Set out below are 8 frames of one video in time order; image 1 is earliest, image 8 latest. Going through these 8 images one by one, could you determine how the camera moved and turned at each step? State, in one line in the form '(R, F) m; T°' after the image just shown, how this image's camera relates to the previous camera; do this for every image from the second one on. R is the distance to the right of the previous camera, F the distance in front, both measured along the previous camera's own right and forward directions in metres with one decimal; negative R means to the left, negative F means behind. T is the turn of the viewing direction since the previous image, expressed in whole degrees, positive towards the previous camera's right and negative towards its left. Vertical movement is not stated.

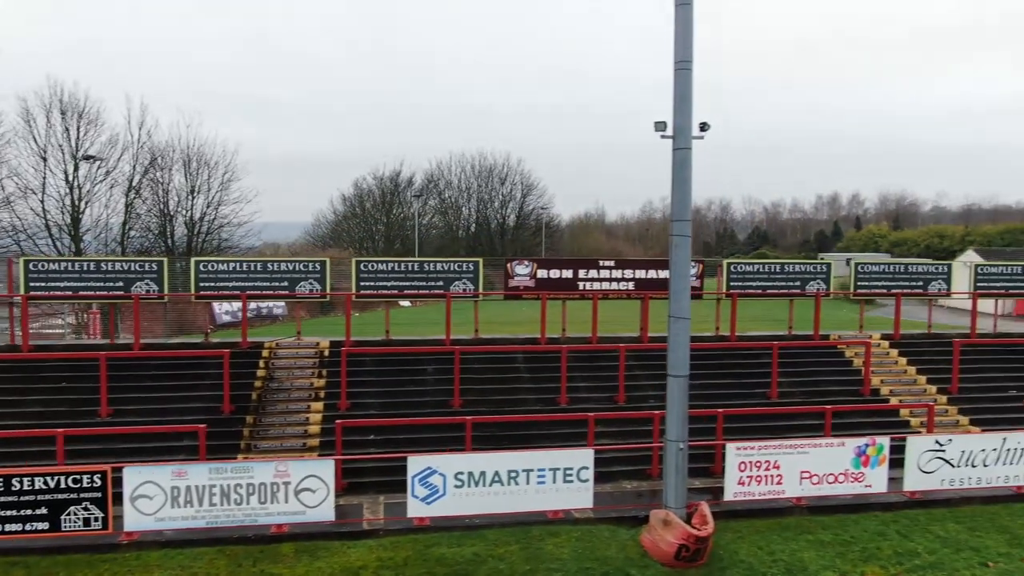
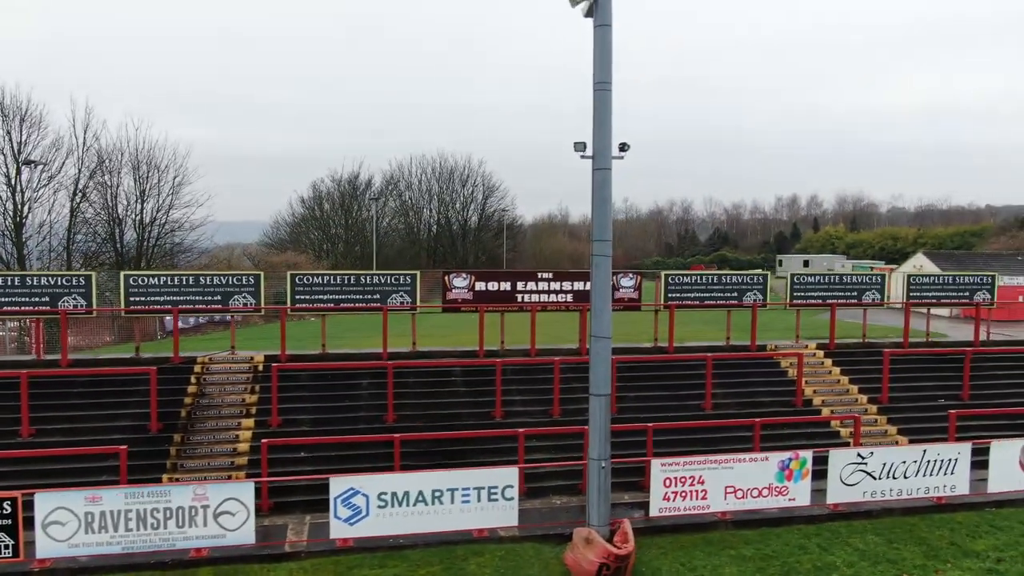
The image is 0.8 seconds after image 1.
(+0.6, 0.0) m; +3°
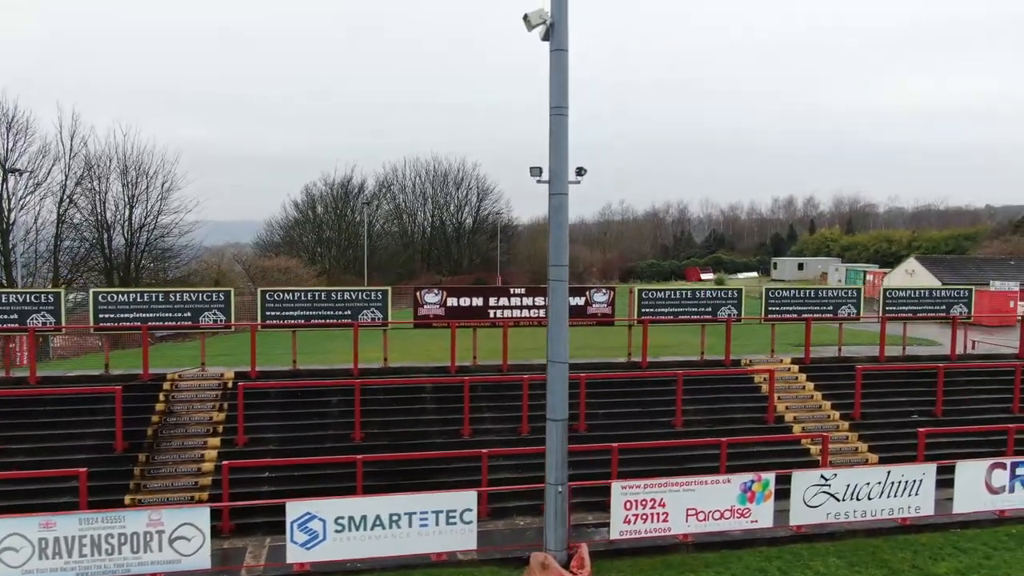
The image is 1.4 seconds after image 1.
(+0.6, 0.0) m; 0°
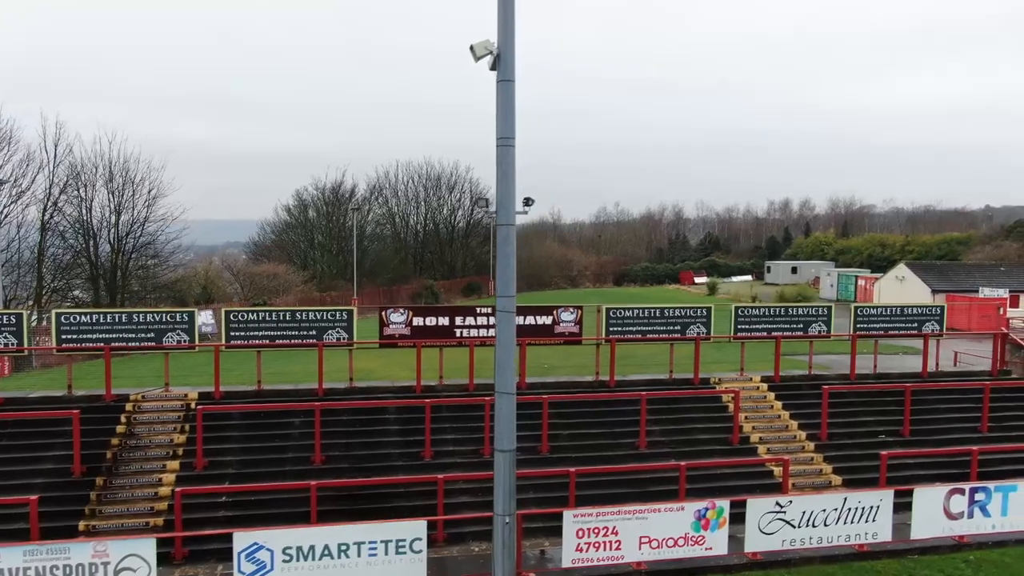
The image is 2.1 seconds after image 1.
(+0.7, 0.0) m; 0°
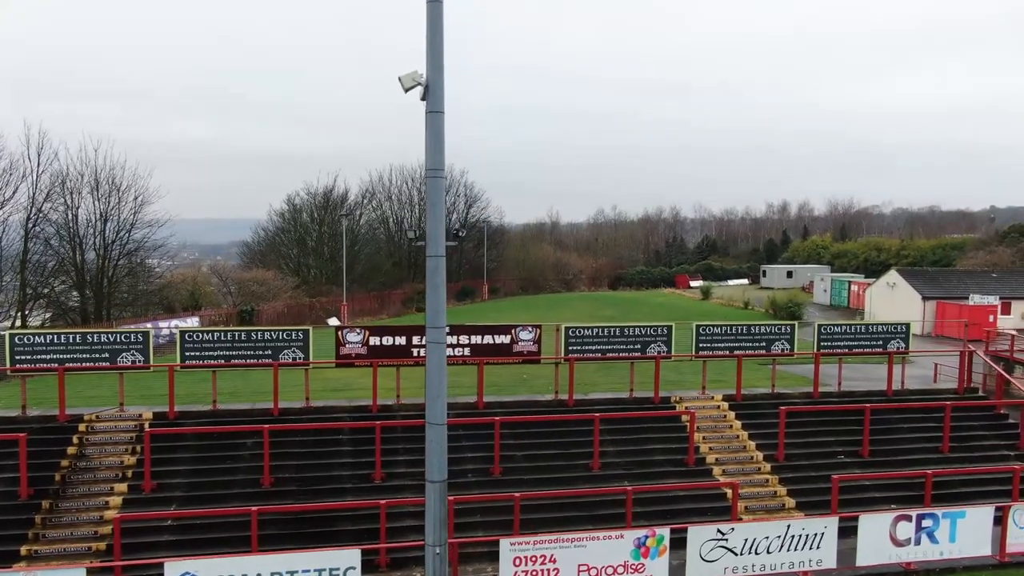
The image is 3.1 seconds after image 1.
(+0.9, 0.0) m; 0°
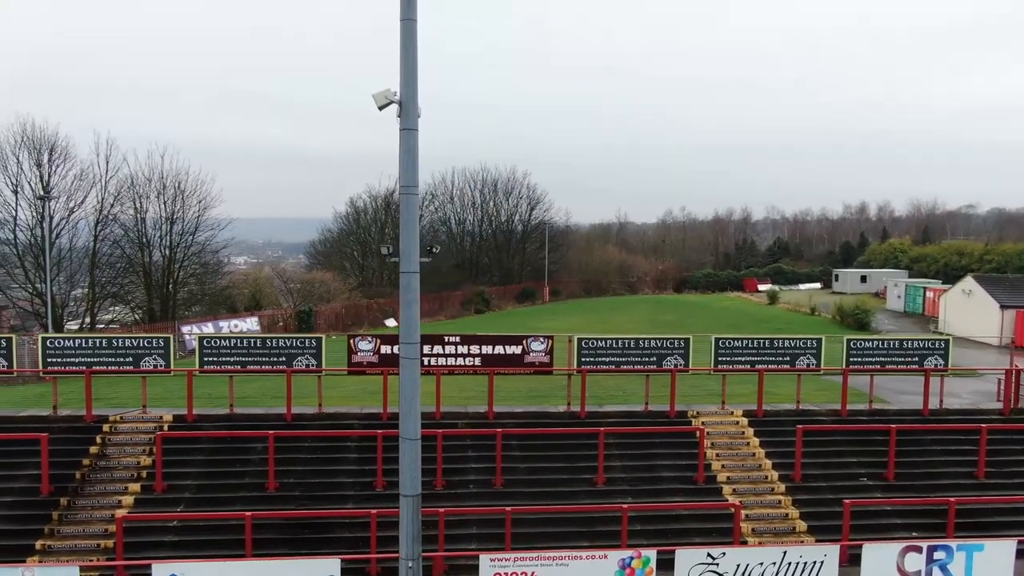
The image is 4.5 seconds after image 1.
(+1.2, +0.1) m; -5°
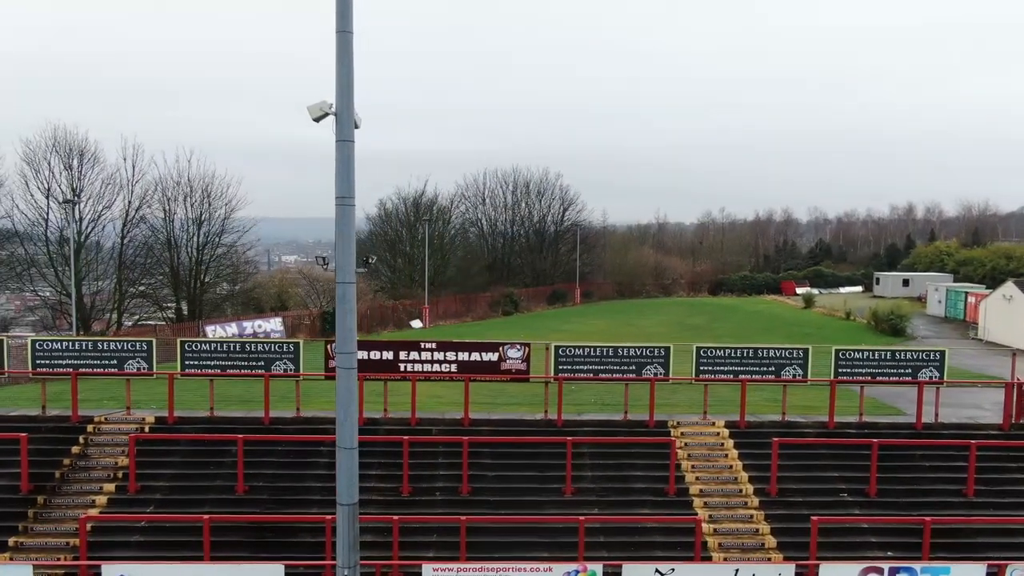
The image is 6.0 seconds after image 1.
(+1.4, +0.1) m; -3°
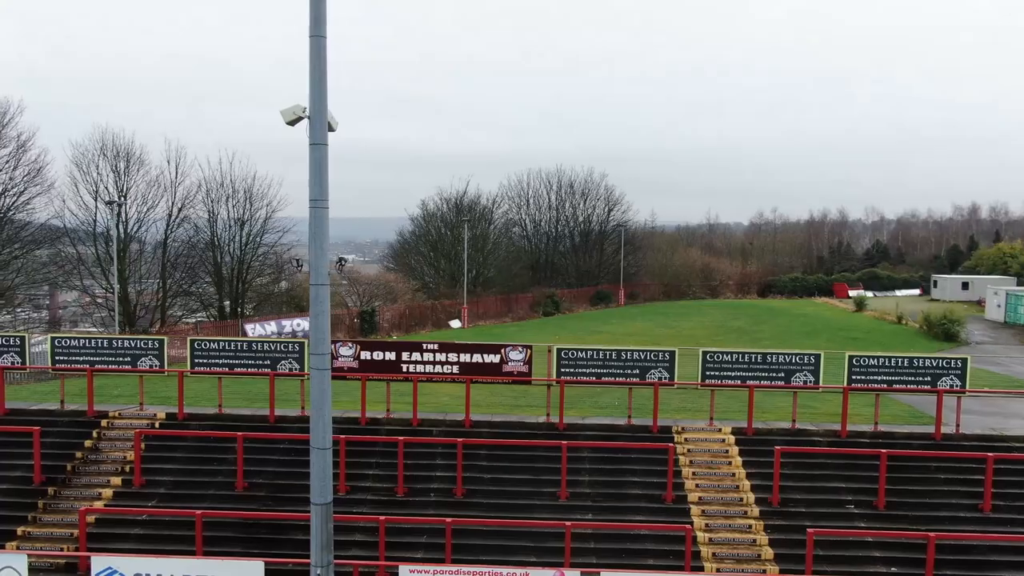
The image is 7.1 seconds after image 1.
(+1.0, +0.1) m; -4°
